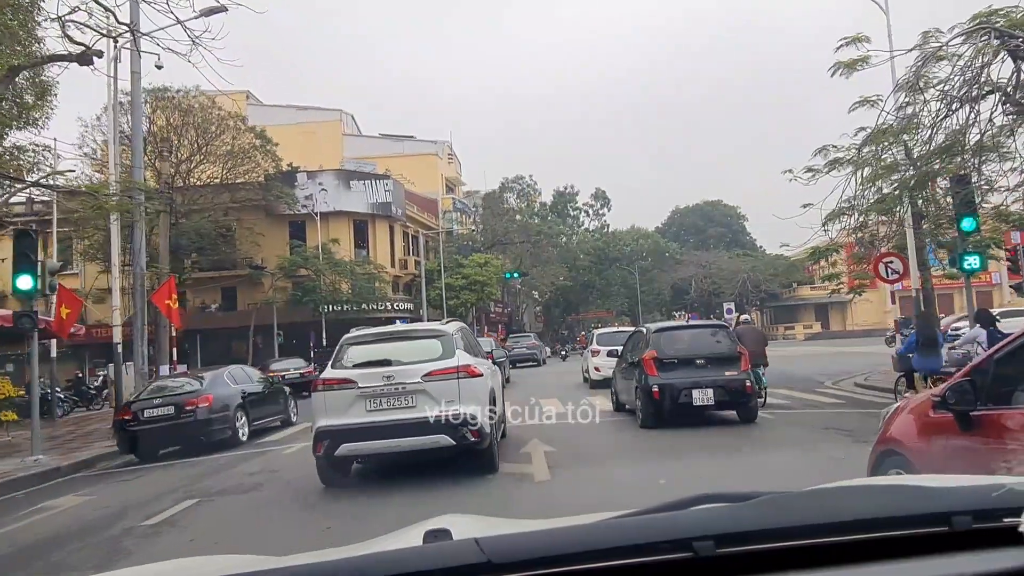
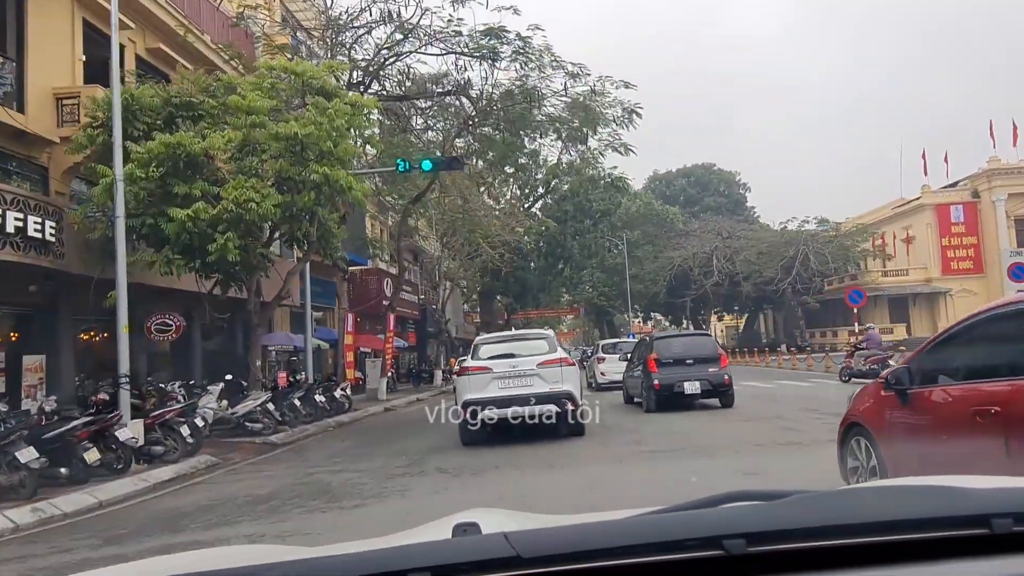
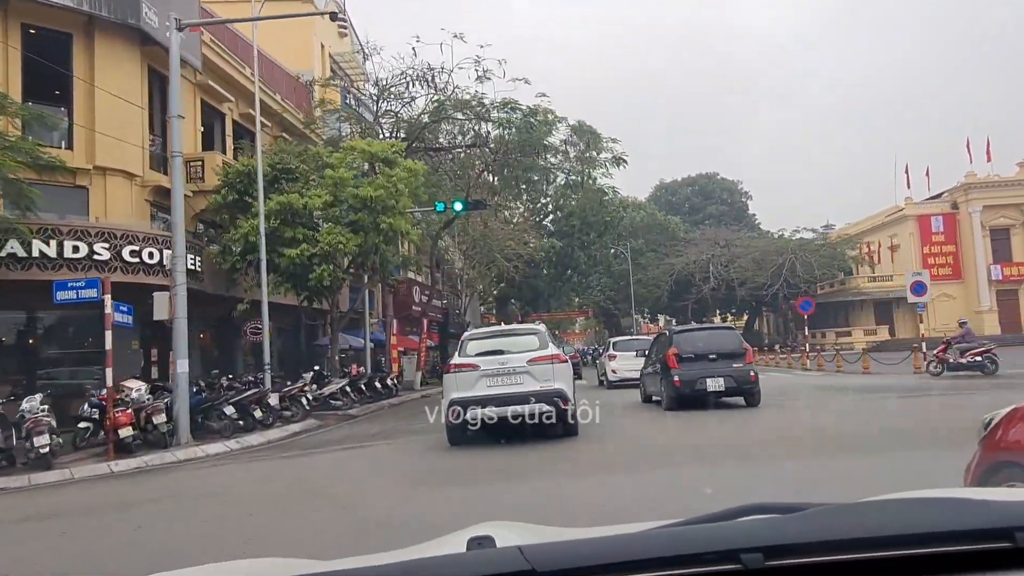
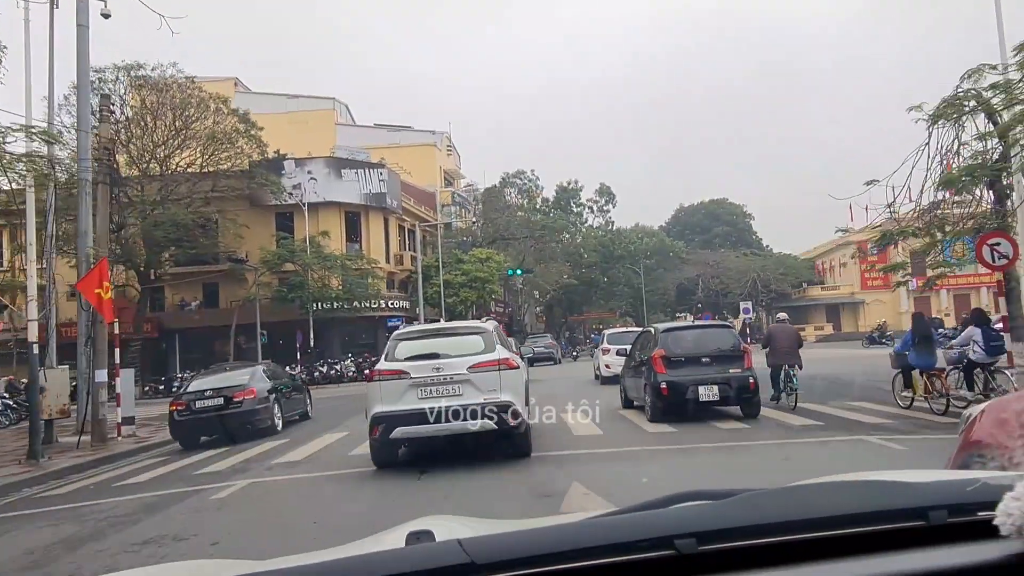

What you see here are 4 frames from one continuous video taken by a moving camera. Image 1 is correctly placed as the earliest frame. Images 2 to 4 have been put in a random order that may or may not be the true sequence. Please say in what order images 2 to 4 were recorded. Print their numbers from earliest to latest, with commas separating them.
4, 3, 2
